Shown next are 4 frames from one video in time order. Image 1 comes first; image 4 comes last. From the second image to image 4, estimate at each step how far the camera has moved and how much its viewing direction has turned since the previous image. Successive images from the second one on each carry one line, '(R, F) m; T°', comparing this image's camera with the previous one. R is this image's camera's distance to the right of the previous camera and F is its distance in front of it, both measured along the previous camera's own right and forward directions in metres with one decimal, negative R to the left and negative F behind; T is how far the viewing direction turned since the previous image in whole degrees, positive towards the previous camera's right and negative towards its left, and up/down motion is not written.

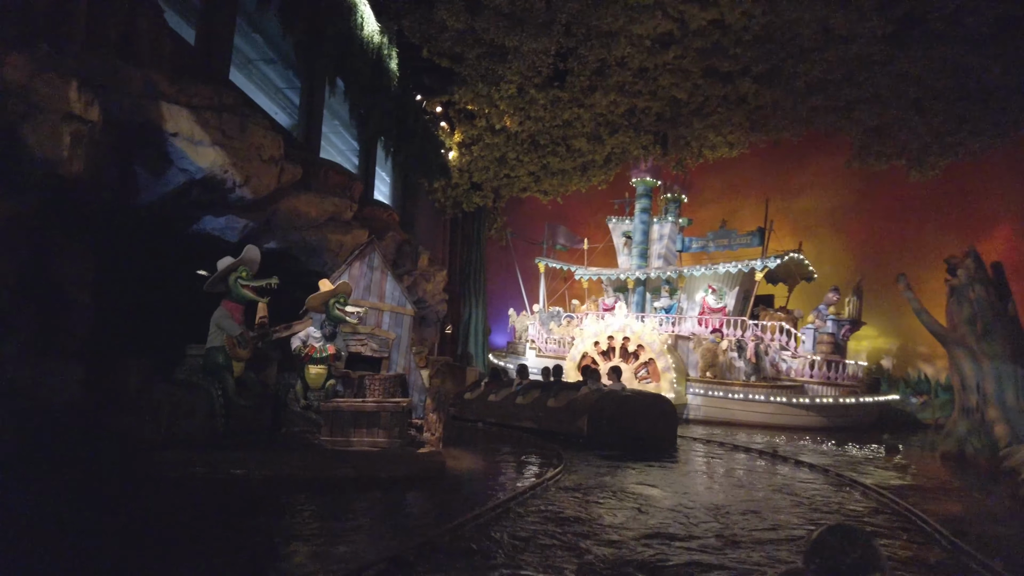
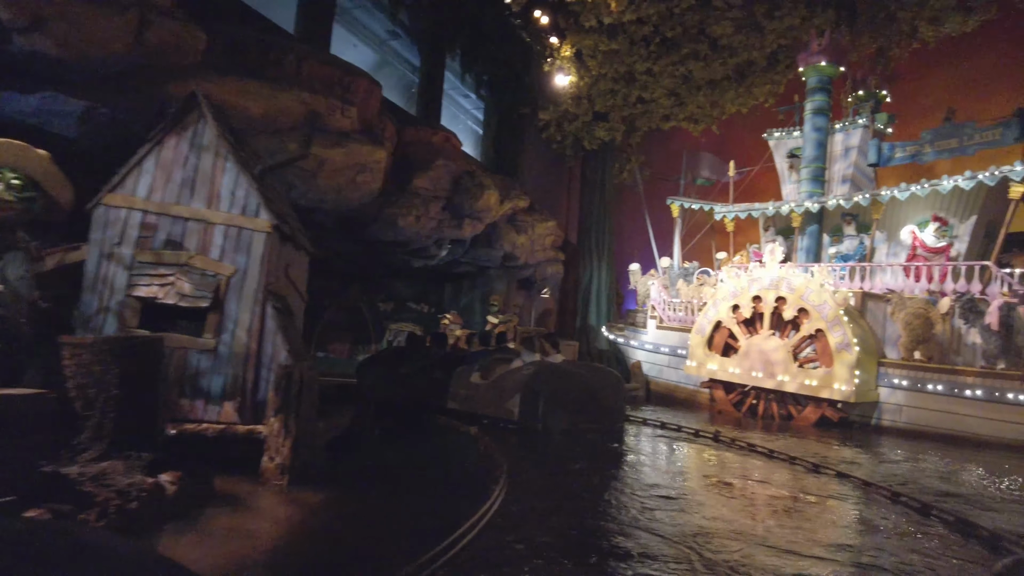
(+1.7, +4.5) m; -17°
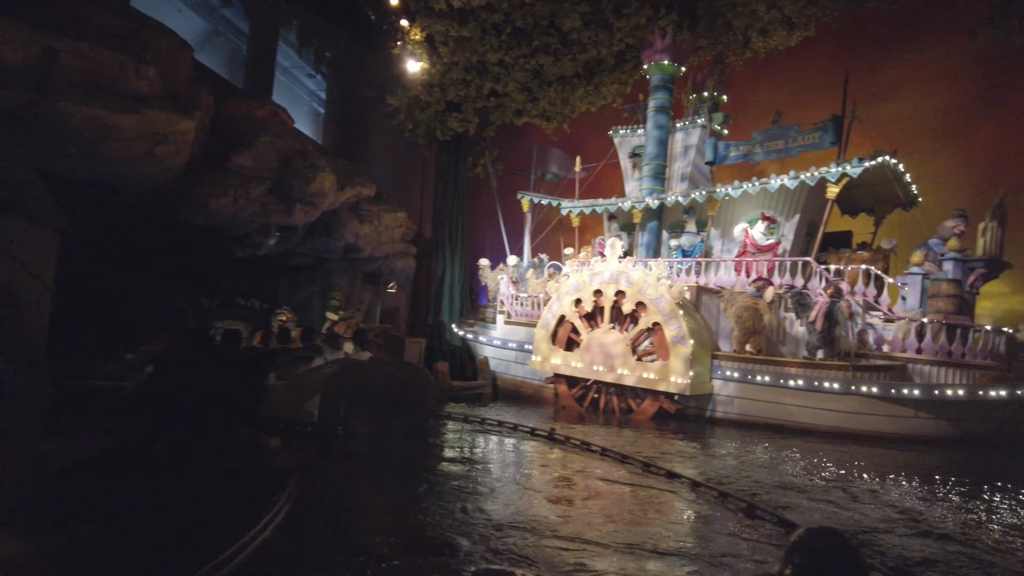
(+0.4, +0.6) m; +12°
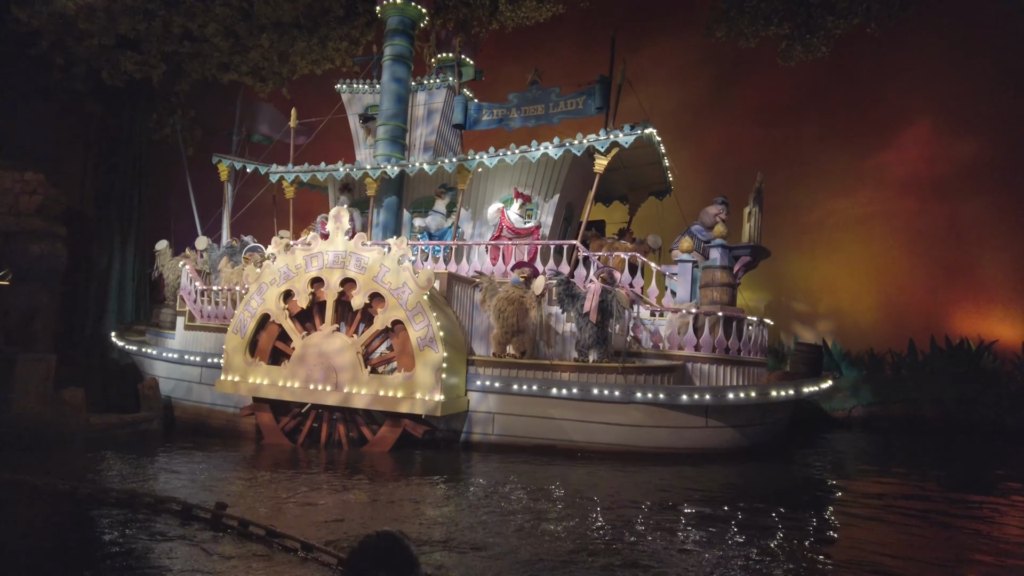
(+0.4, +2.5) m; +22°
